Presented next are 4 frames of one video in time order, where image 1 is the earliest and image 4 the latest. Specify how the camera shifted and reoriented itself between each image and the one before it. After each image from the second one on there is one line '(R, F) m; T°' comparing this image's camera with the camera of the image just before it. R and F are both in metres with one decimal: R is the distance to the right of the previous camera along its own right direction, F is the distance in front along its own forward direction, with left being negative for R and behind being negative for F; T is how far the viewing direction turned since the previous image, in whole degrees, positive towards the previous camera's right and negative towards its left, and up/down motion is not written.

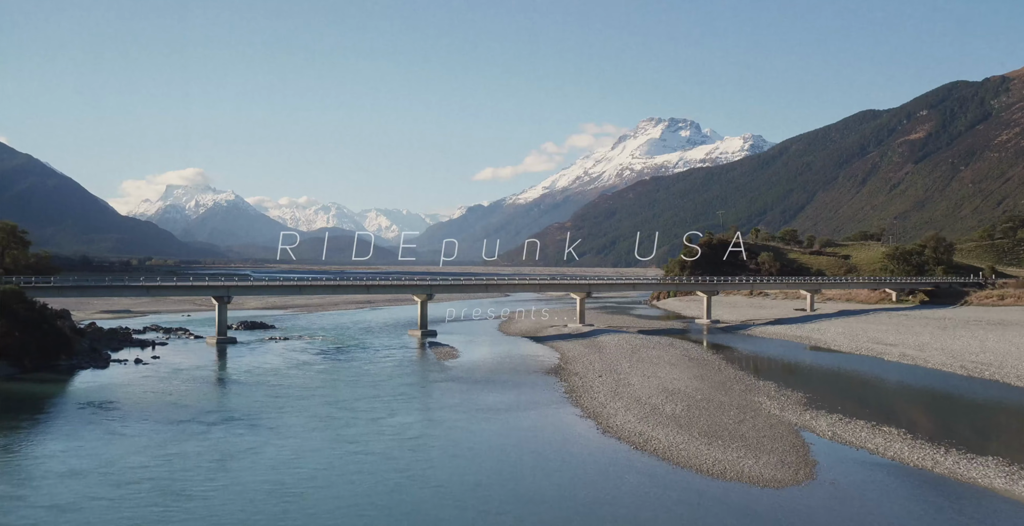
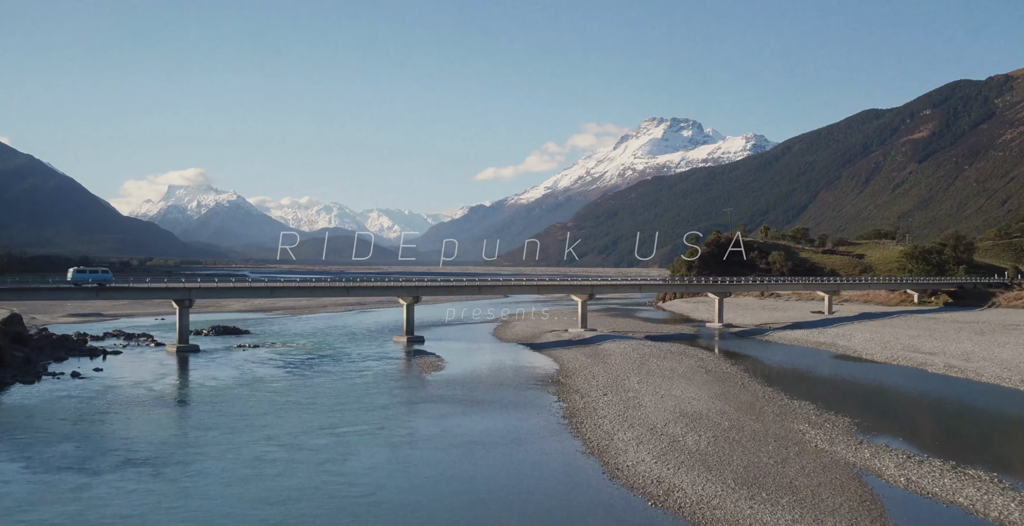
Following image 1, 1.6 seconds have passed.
(+0.6, +5.5) m; 0°
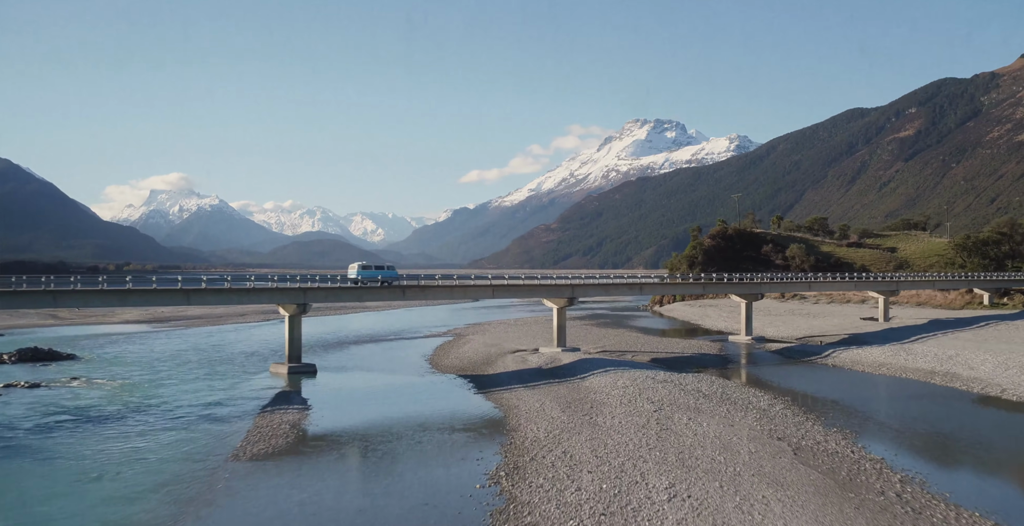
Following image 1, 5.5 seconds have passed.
(+2.5, +19.2) m; +1°
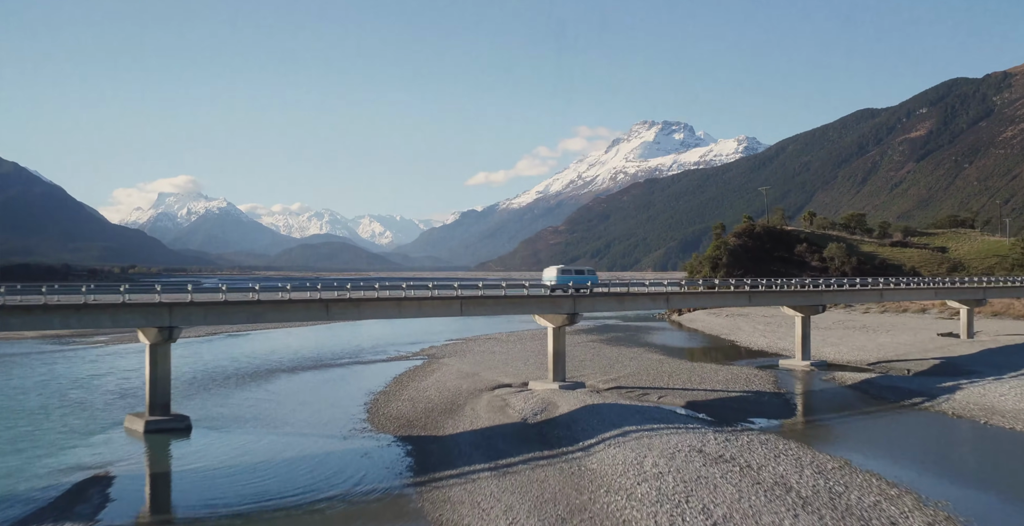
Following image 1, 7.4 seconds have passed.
(+1.3, +12.0) m; -1°
